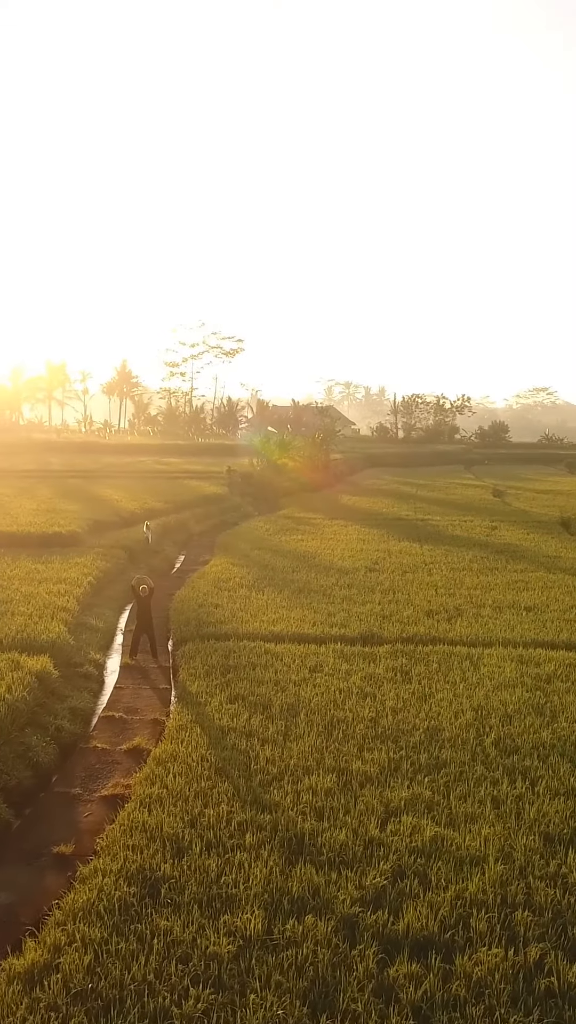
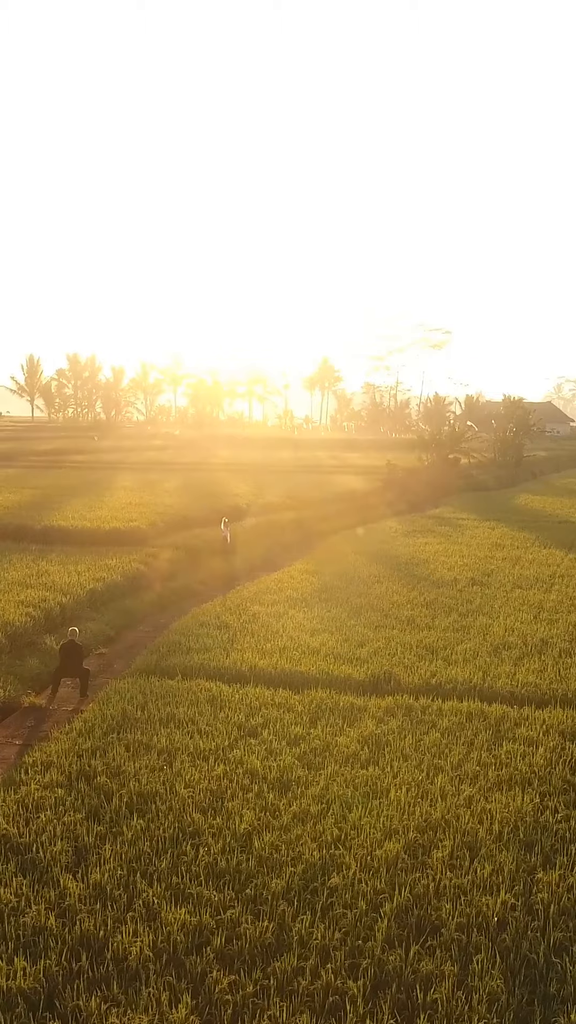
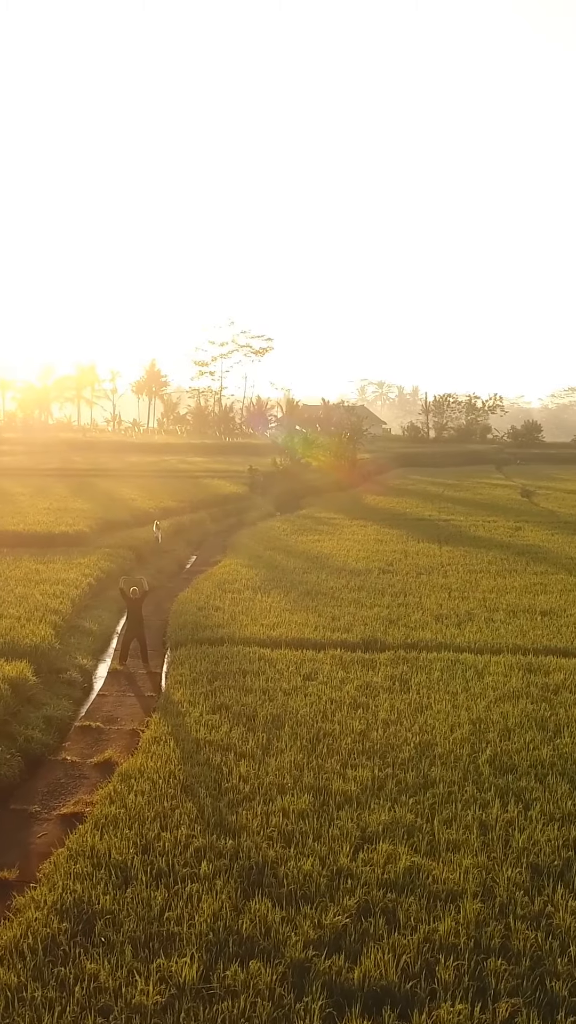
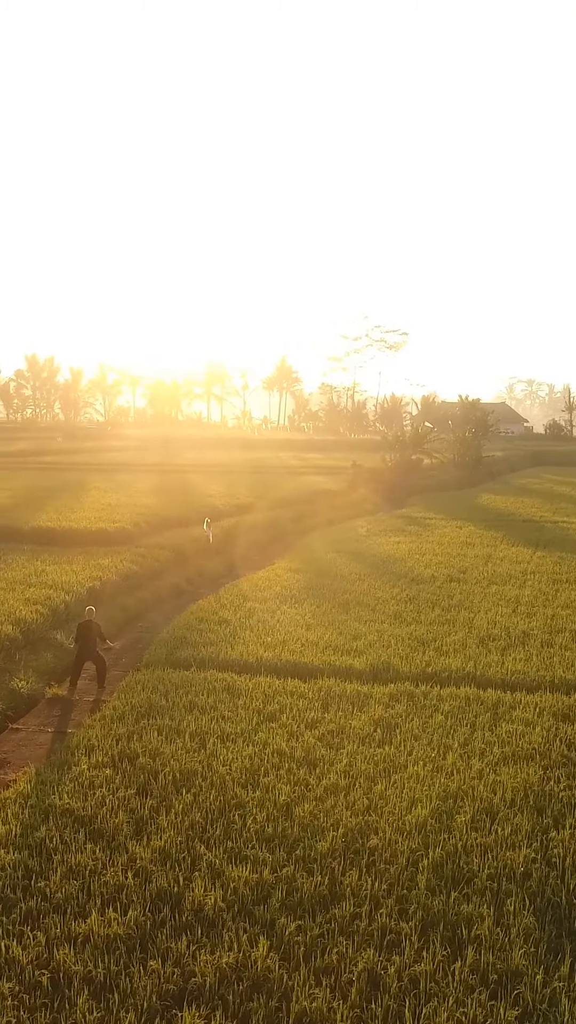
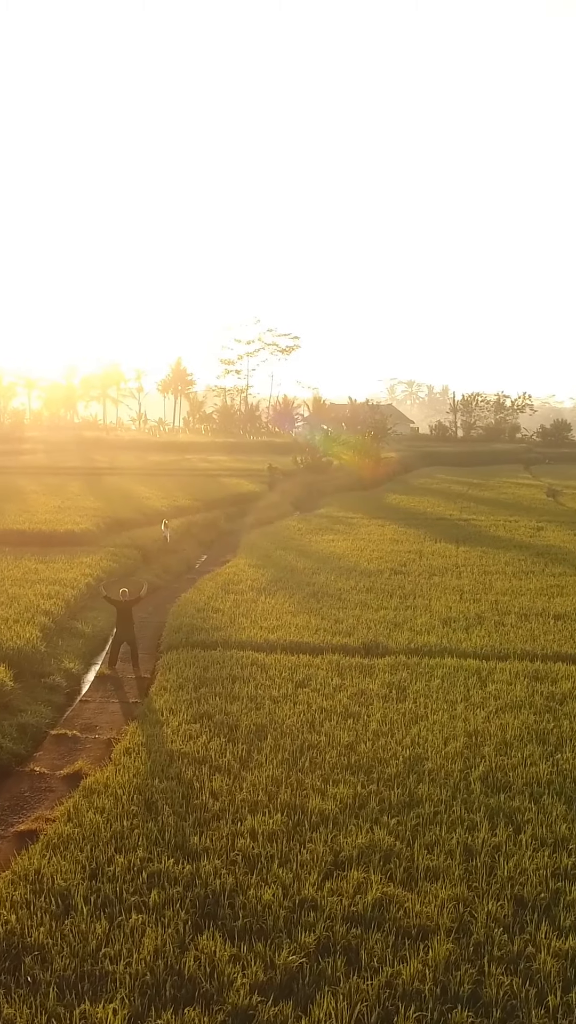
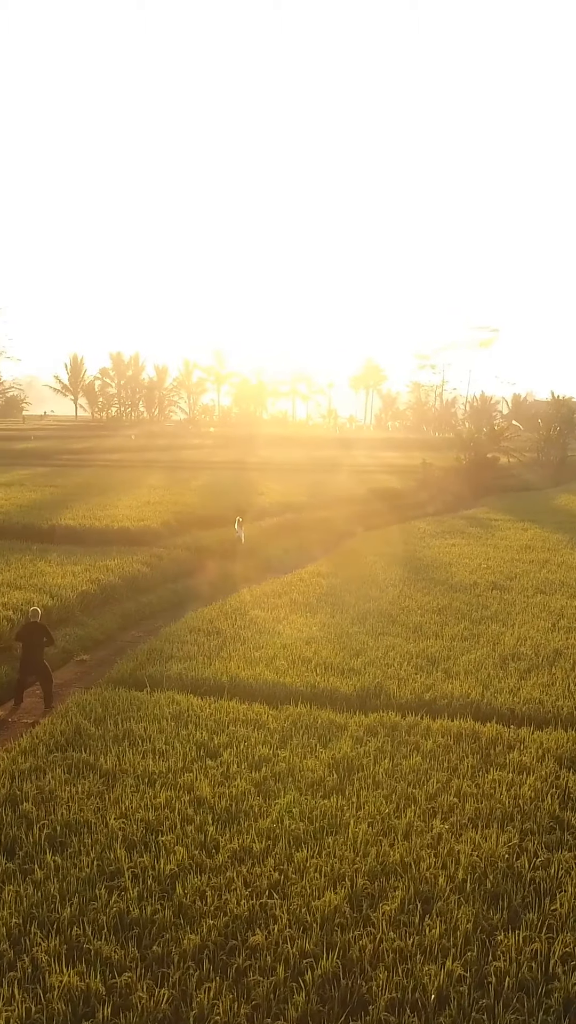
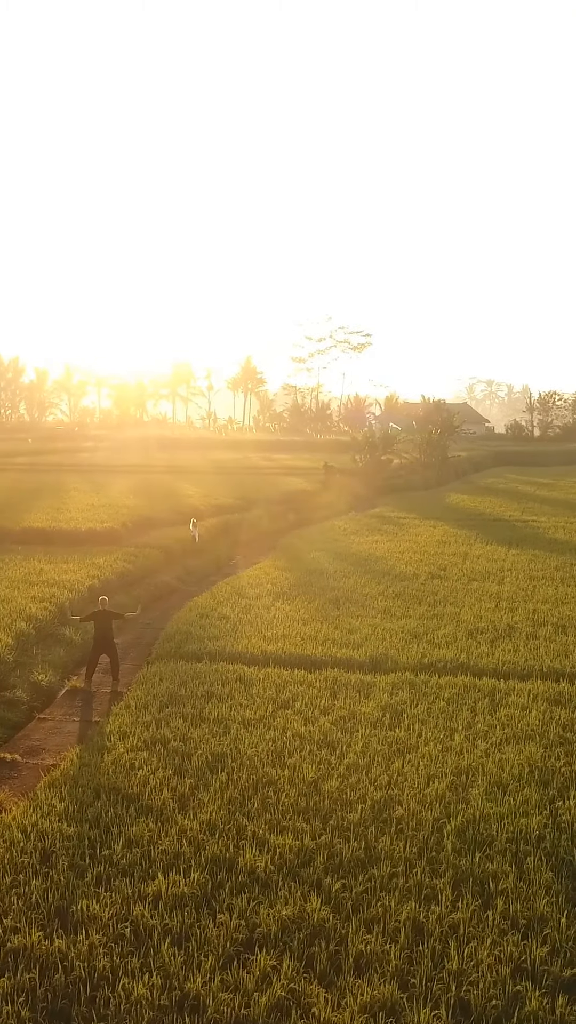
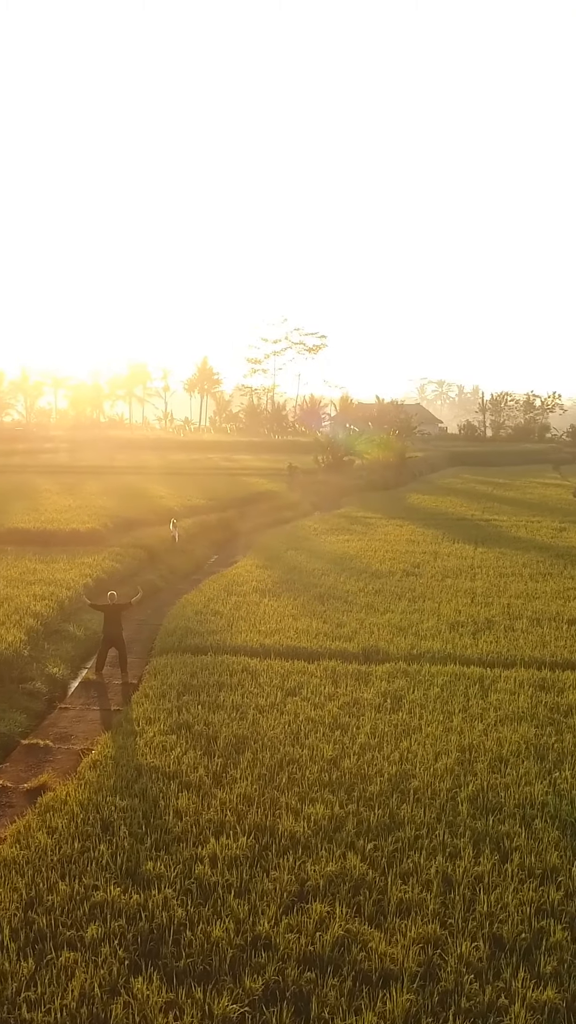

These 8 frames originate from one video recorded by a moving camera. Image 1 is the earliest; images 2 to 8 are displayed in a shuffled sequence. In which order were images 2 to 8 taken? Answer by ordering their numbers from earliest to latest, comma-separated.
3, 5, 8, 7, 4, 2, 6
